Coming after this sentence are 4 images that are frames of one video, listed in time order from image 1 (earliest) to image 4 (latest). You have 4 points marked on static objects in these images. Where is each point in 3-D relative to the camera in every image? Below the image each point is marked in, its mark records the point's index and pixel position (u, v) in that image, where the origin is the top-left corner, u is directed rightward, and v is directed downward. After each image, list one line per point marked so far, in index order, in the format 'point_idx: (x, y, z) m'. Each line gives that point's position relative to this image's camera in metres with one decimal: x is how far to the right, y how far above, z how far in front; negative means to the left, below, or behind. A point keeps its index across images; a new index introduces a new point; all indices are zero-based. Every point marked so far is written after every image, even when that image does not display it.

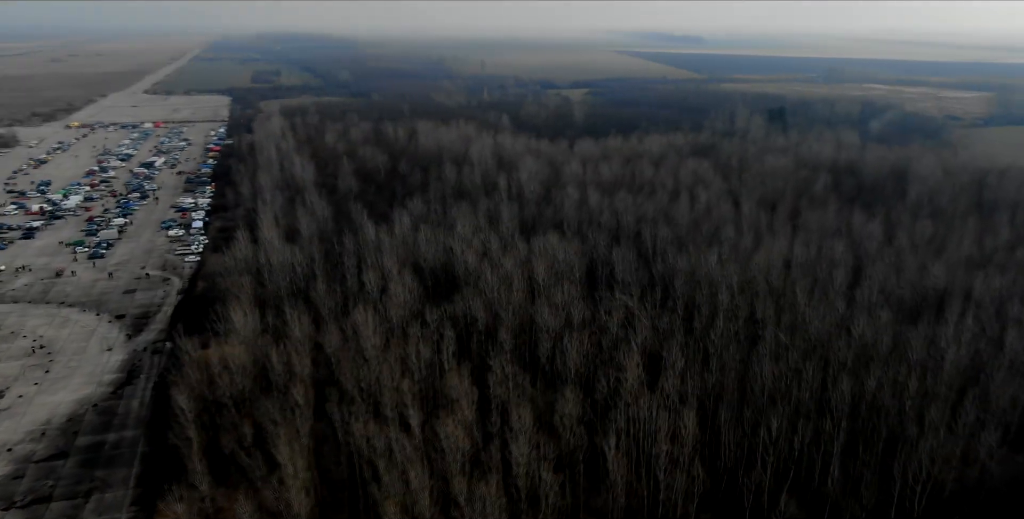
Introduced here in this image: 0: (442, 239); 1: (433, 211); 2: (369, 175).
0: (-1.2, +0.3, +11.8) m
1: (-1.5, +0.9, +14.0) m
2: (-3.5, +2.1, +18.6) m
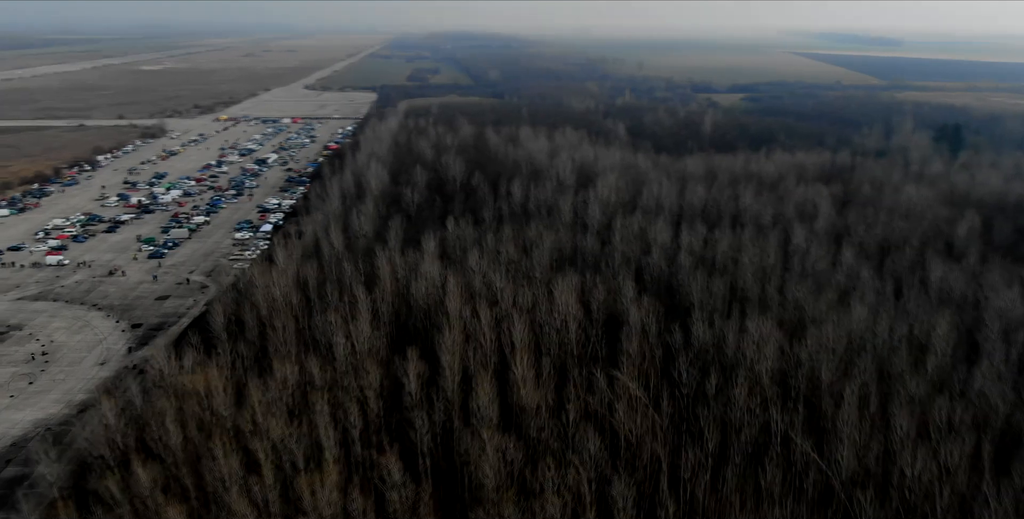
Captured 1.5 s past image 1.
0: (-0.9, -0.2, +10.3) m
1: (-0.7, +0.4, +12.5) m
2: (-1.6, +1.7, +17.4) m
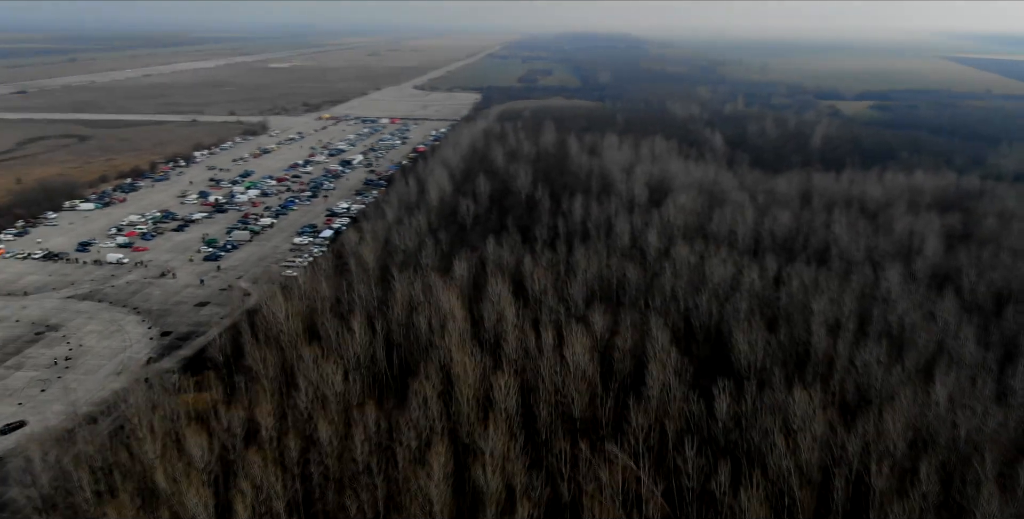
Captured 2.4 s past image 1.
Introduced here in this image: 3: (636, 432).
0: (-0.6, -0.6, +9.2) m
1: (-0.1, 0.0, +11.4) m
2: (-0.2, +1.4, +16.4) m
3: (+1.1, -1.4, +6.4) m
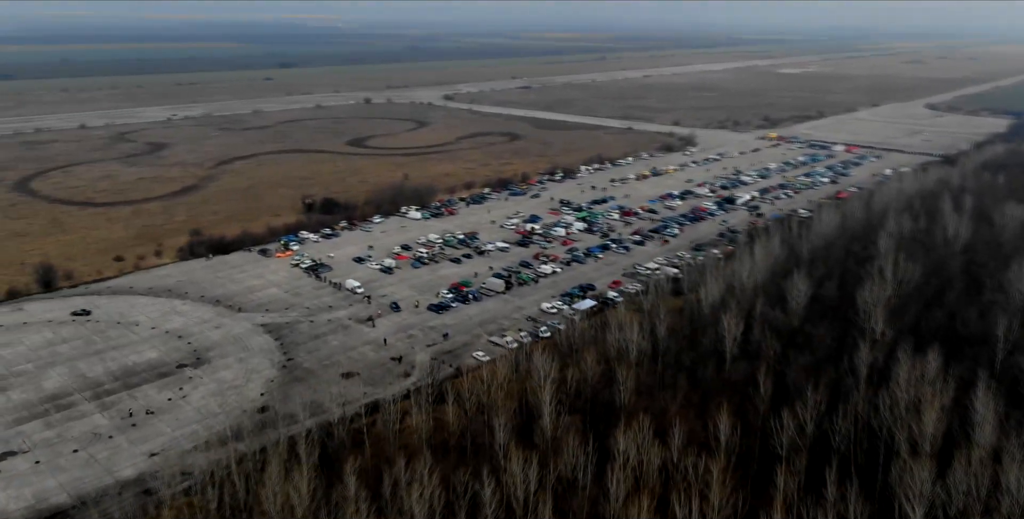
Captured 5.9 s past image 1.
0: (-0.9, -2.1, +4.6) m
1: (+1.0, -1.7, +6.0) m
2: (+4.1, -0.7, +9.9) m
3: (-1.5, -3.0, +1.4) m
